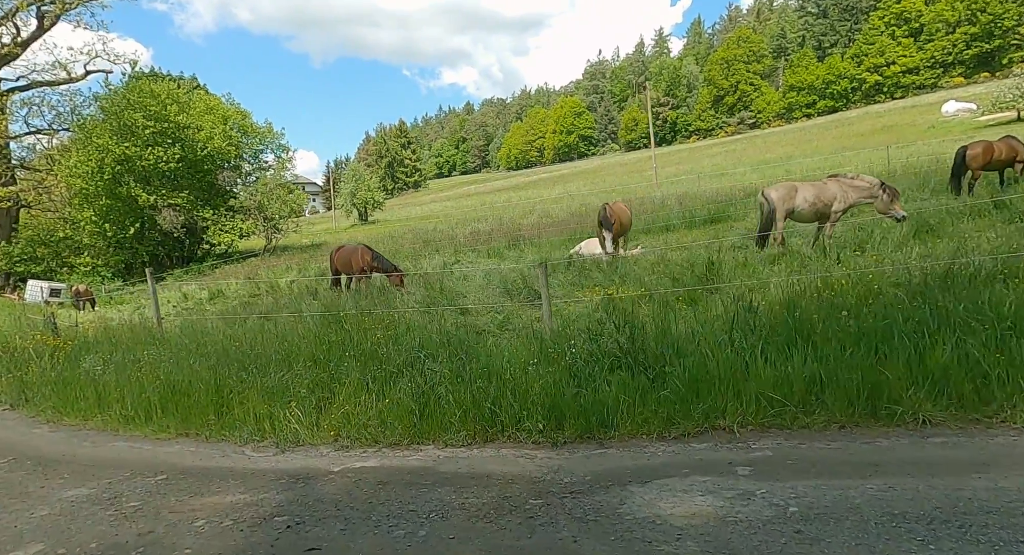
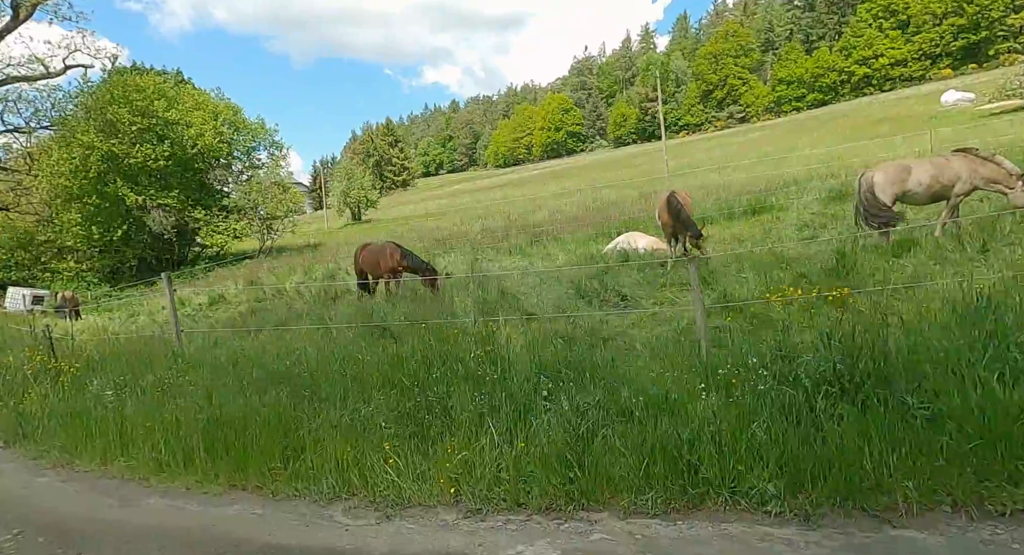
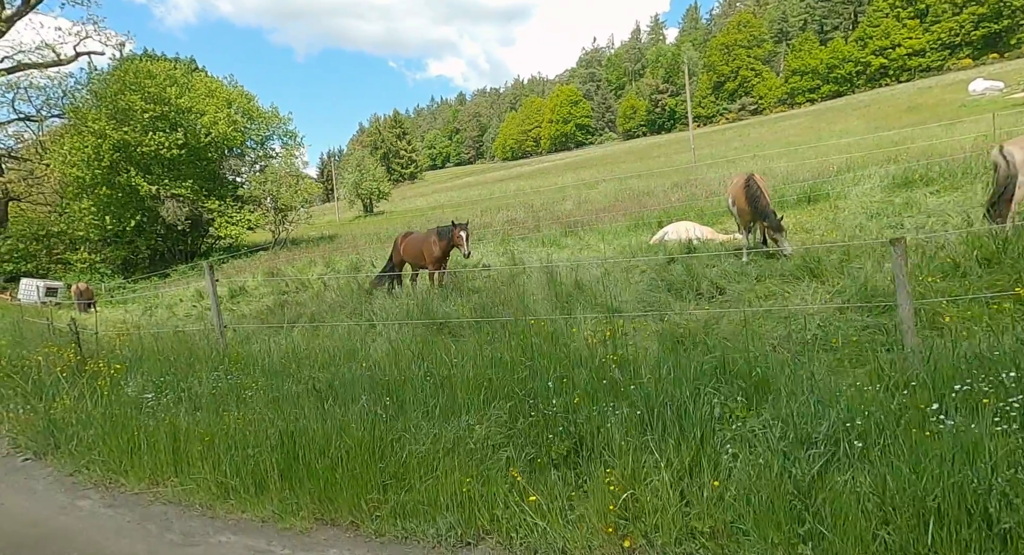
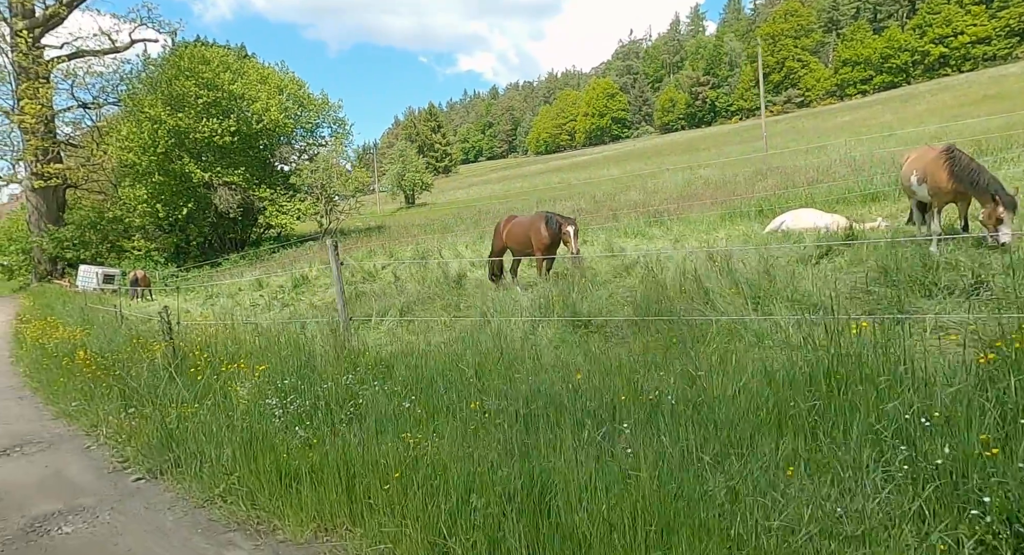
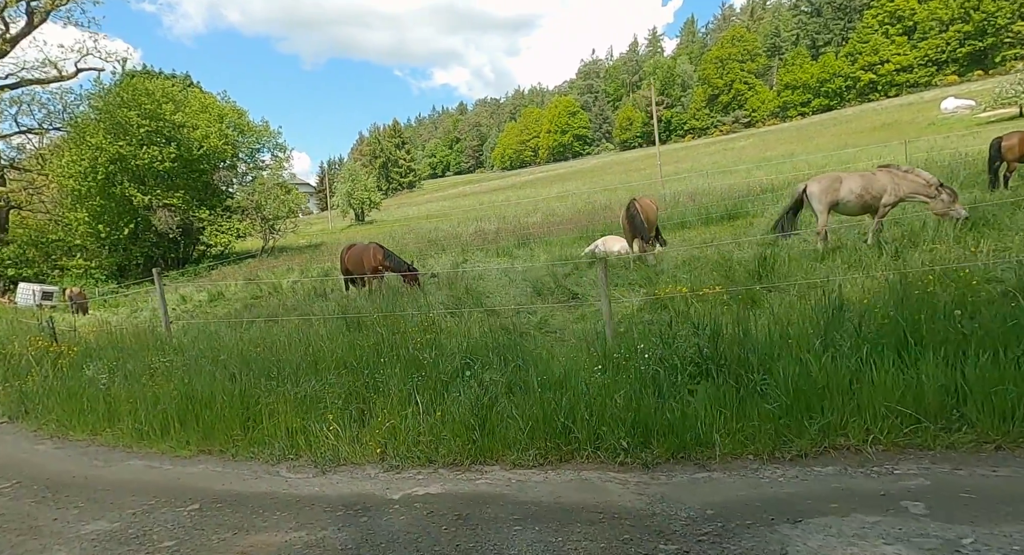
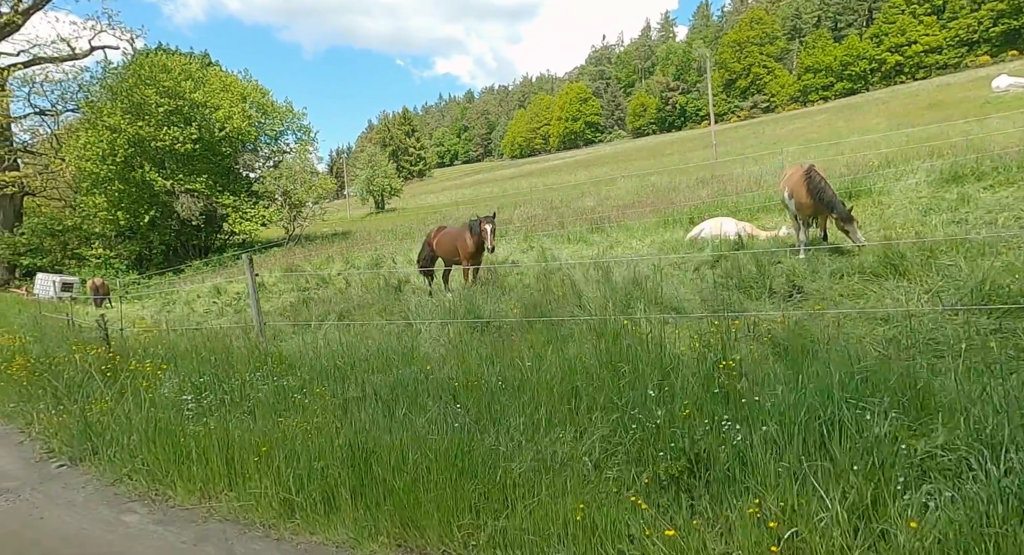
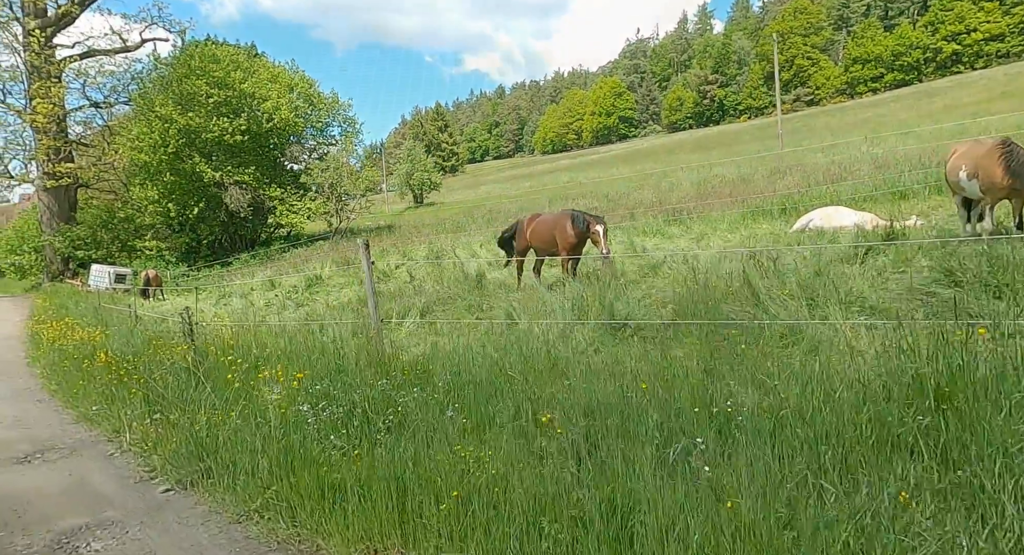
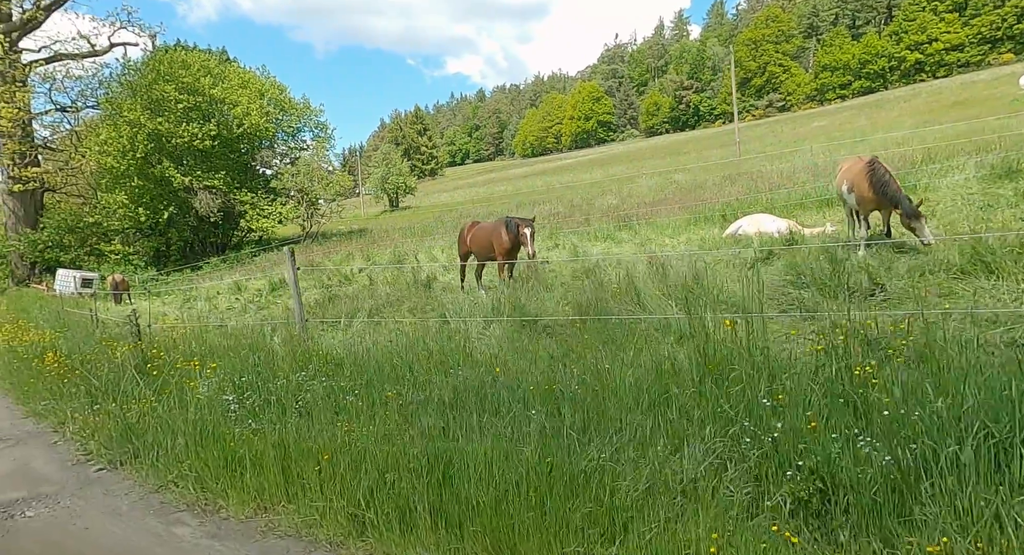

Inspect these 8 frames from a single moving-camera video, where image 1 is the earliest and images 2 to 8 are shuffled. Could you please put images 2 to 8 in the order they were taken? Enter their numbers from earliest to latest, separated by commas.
5, 2, 3, 6, 8, 4, 7
